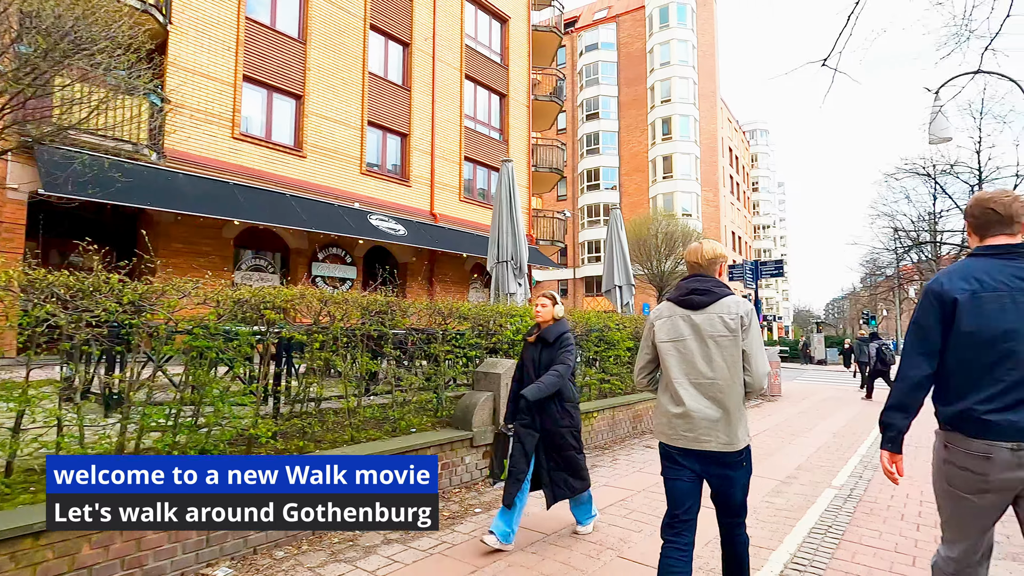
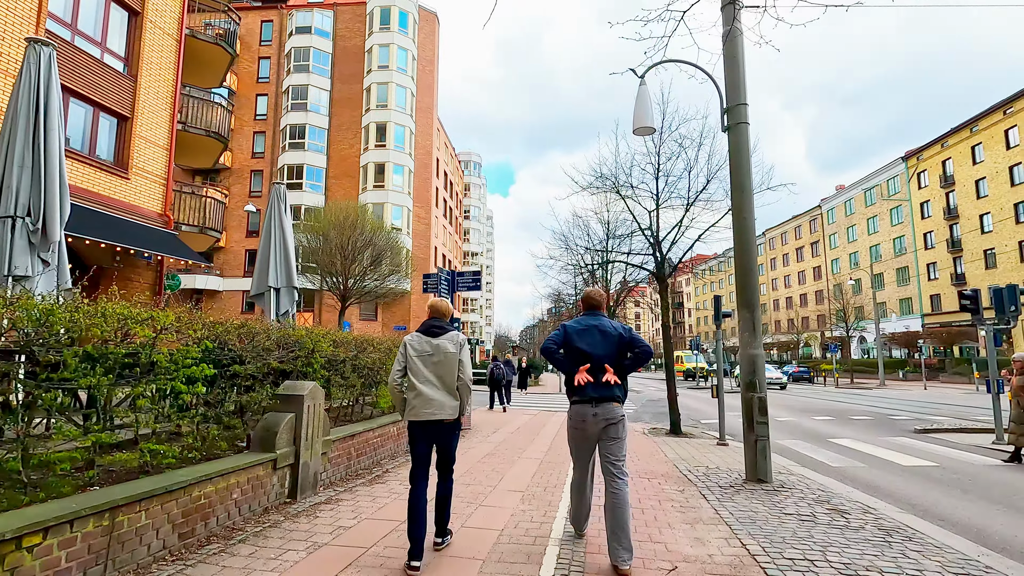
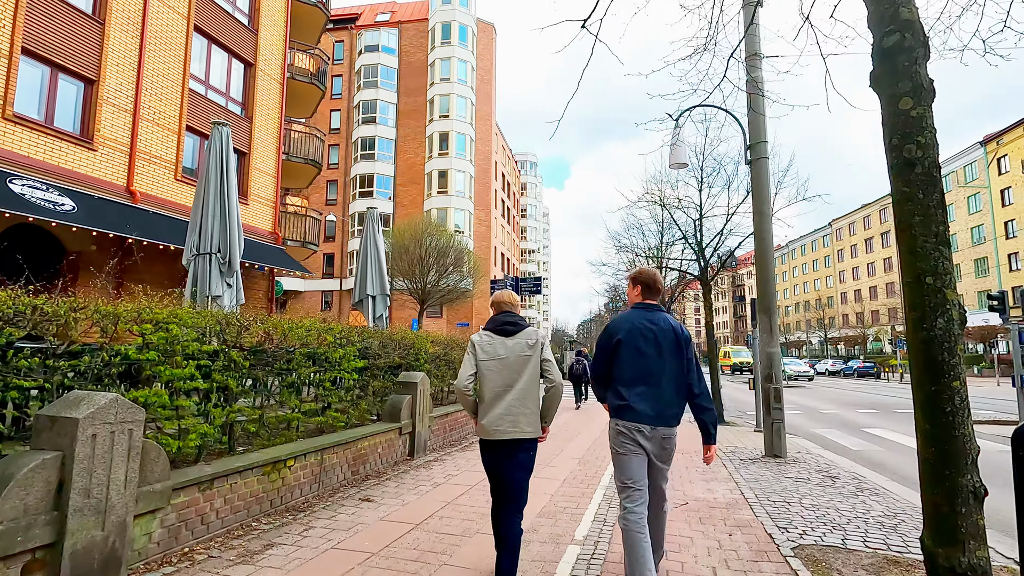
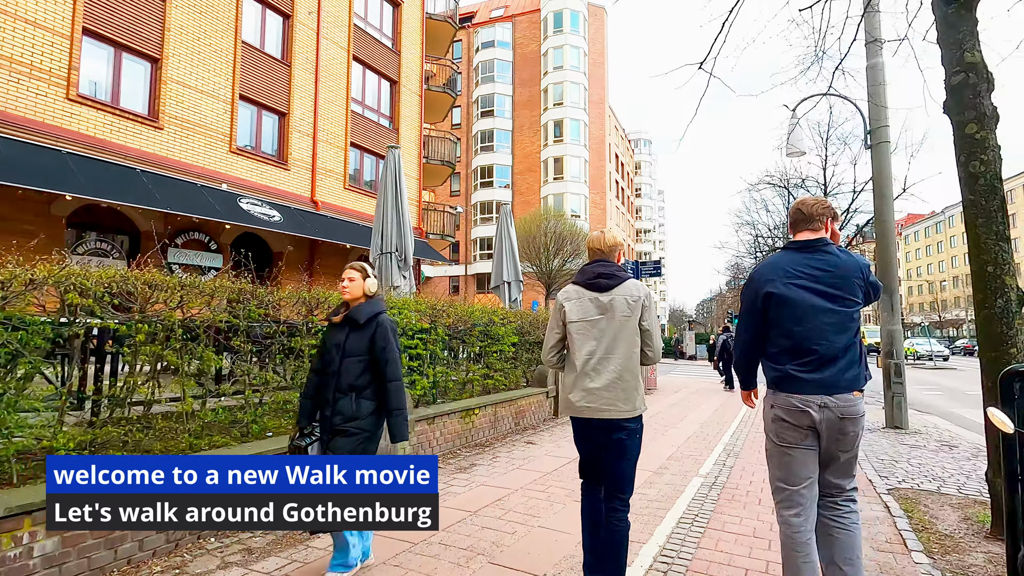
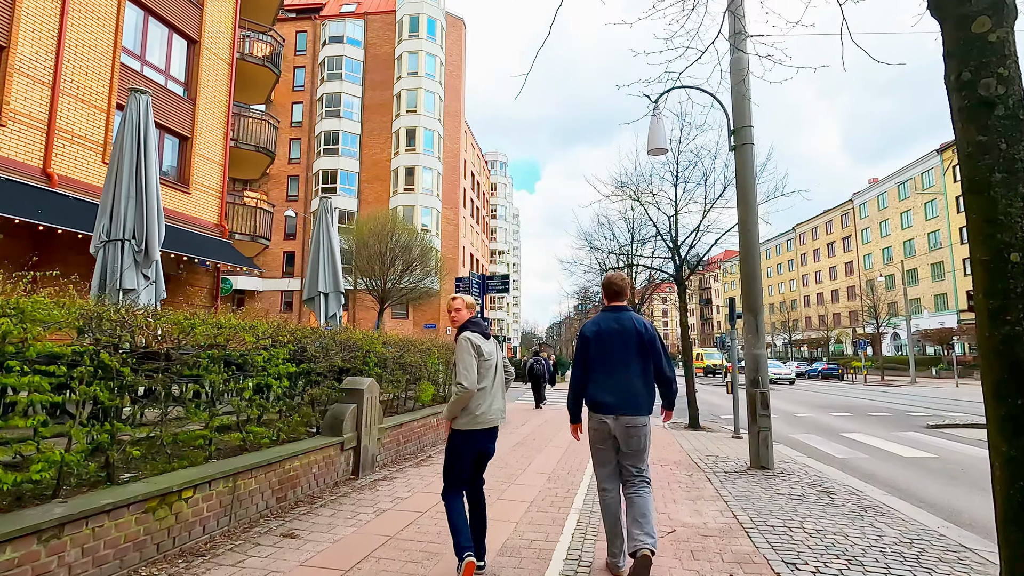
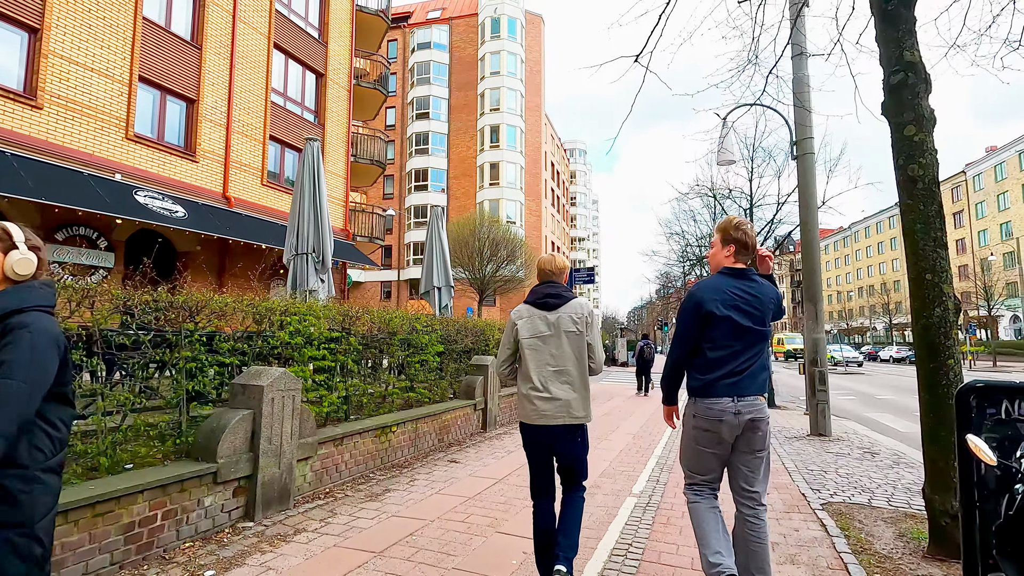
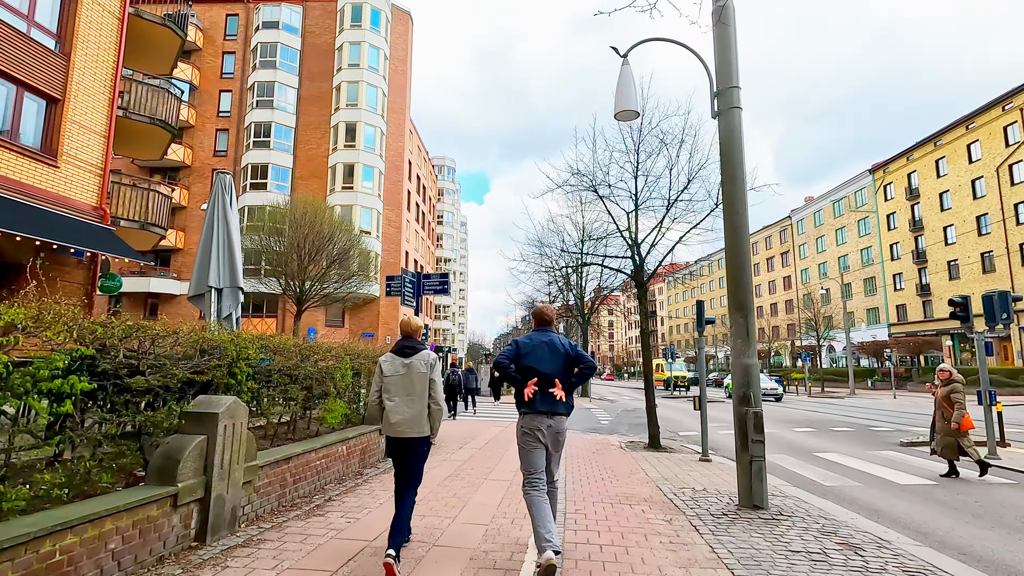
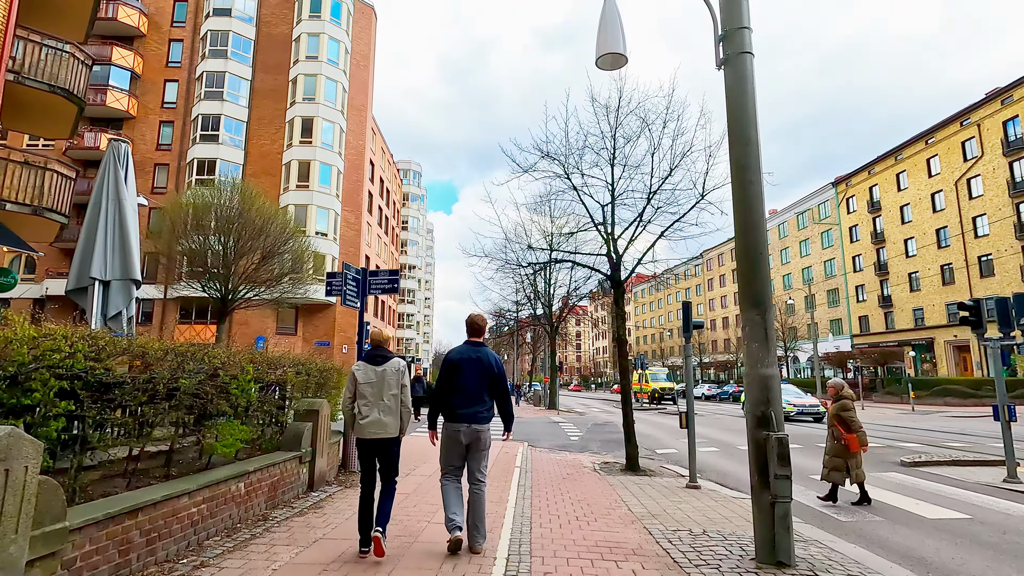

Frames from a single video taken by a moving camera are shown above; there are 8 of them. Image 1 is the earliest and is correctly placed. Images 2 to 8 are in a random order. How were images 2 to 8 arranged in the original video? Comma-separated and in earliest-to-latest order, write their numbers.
4, 6, 3, 5, 2, 7, 8
